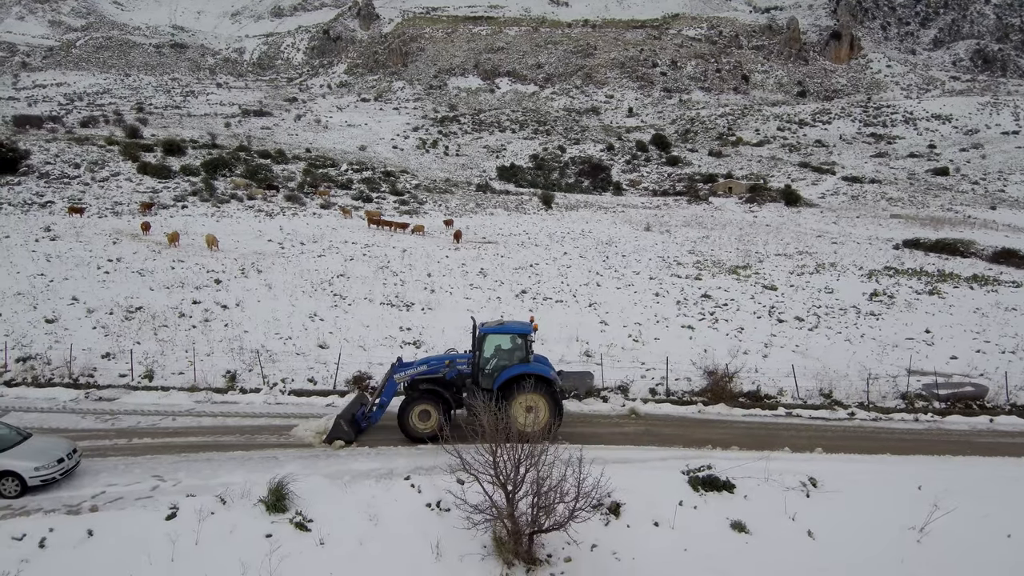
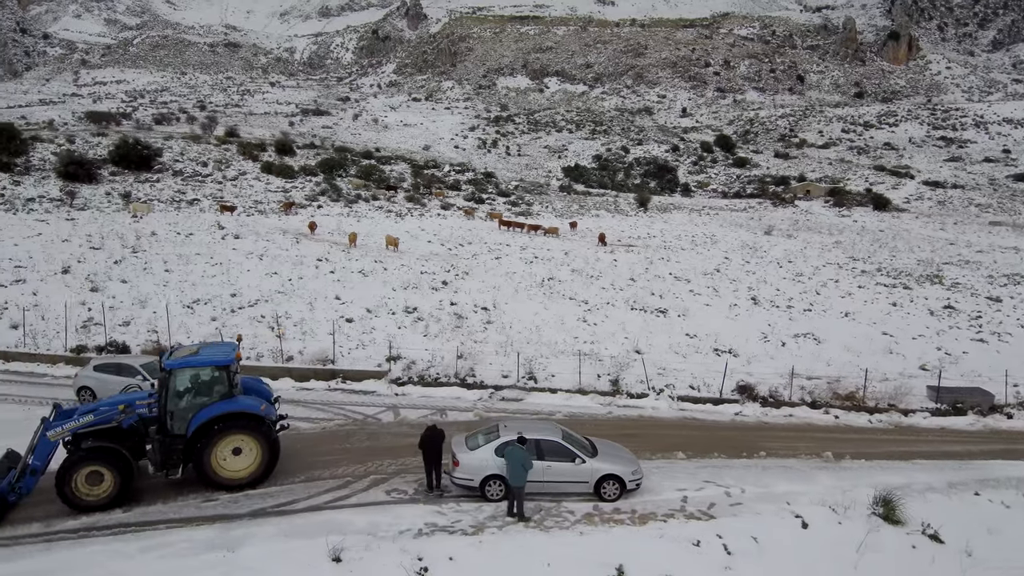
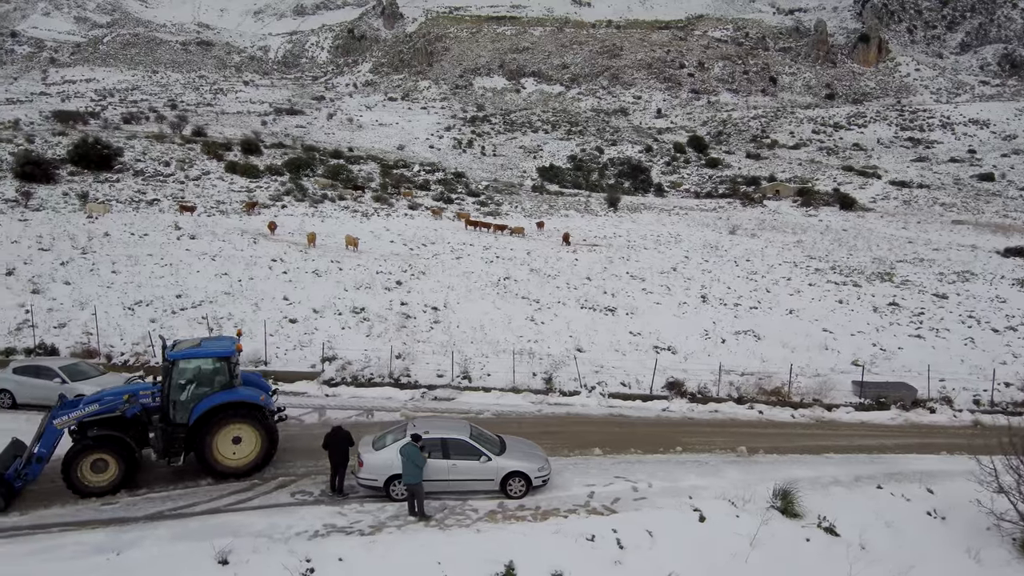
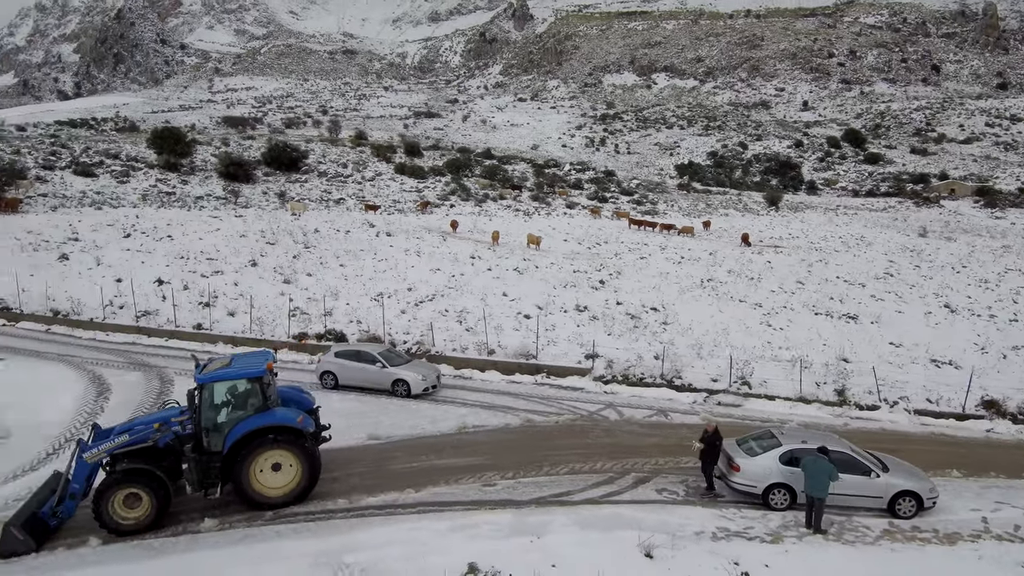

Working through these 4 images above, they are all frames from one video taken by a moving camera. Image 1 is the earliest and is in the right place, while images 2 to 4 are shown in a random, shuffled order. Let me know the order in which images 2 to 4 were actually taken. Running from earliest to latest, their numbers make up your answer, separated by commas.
3, 2, 4
